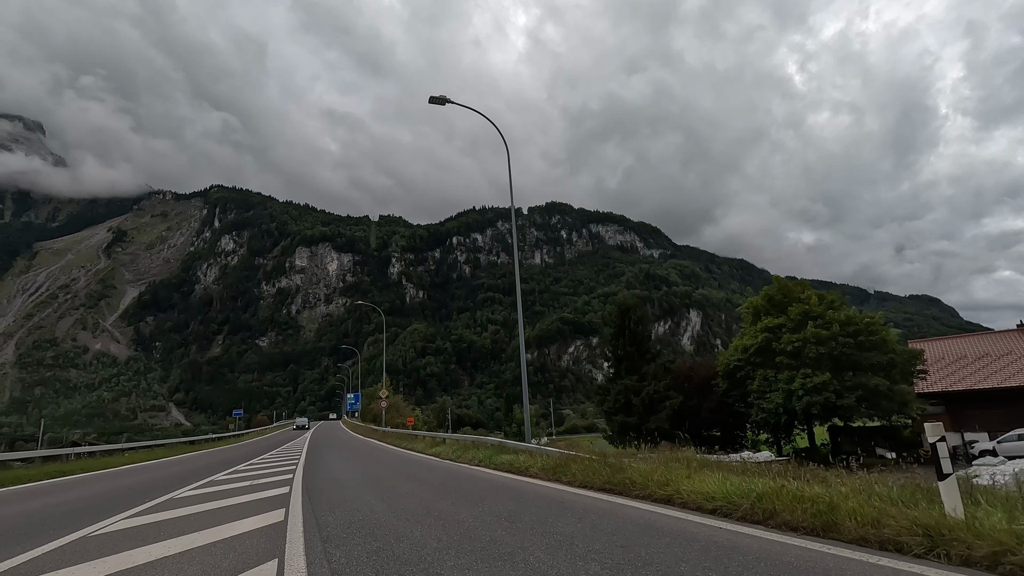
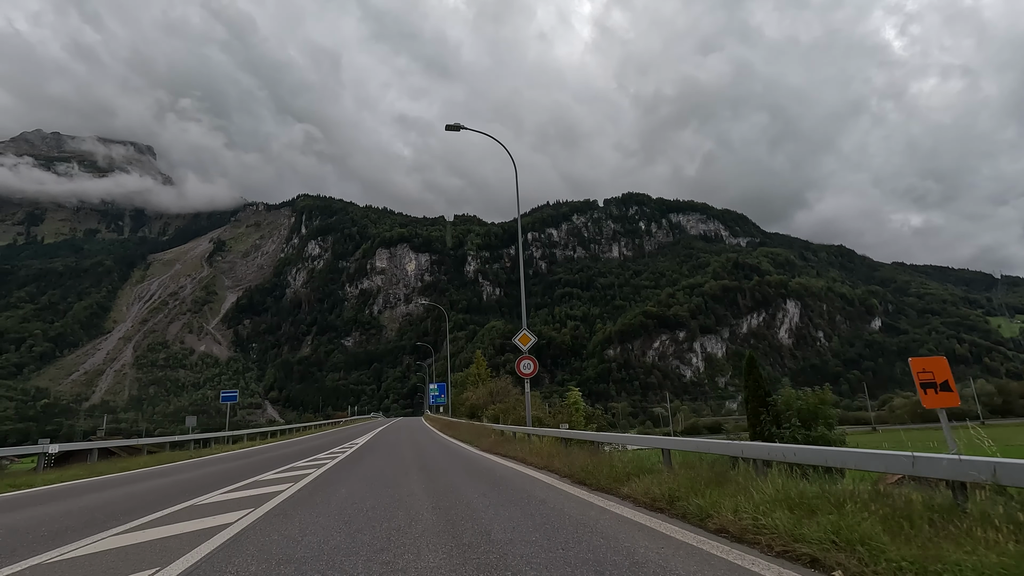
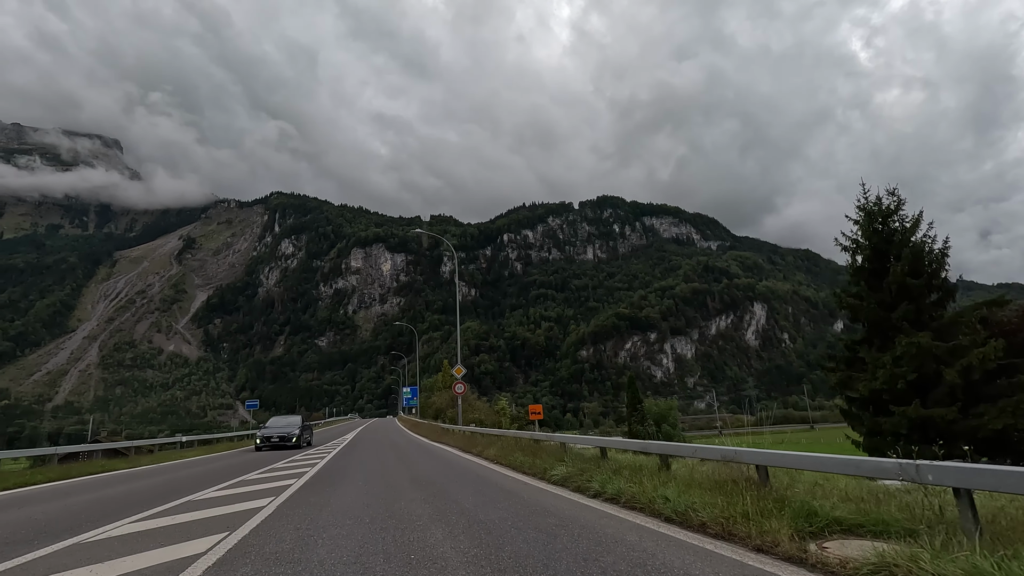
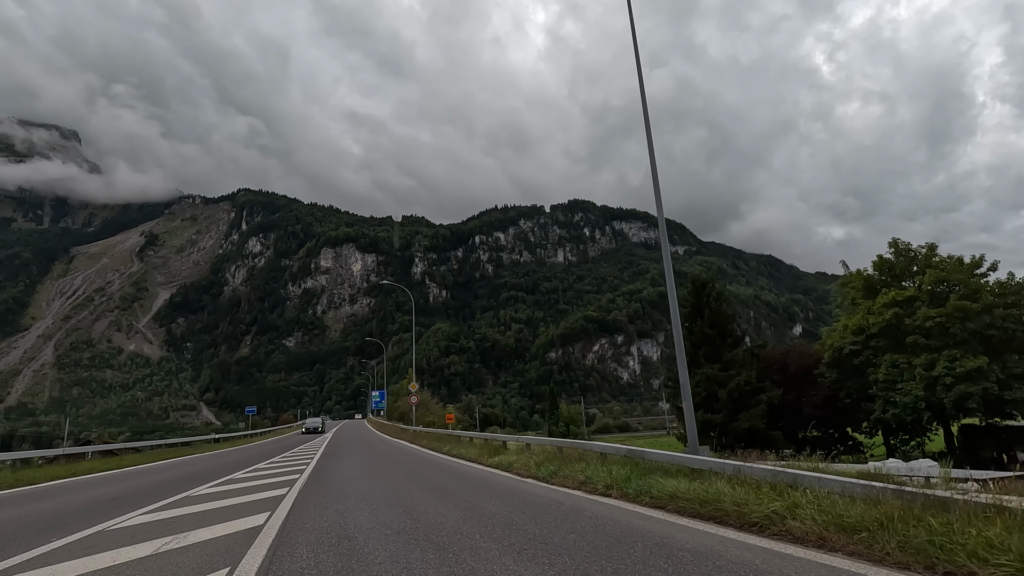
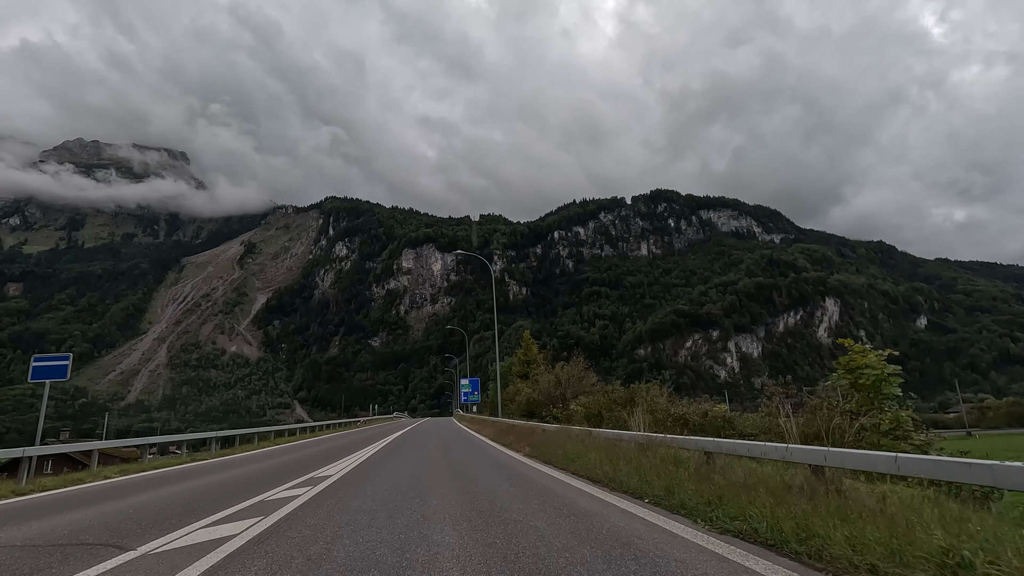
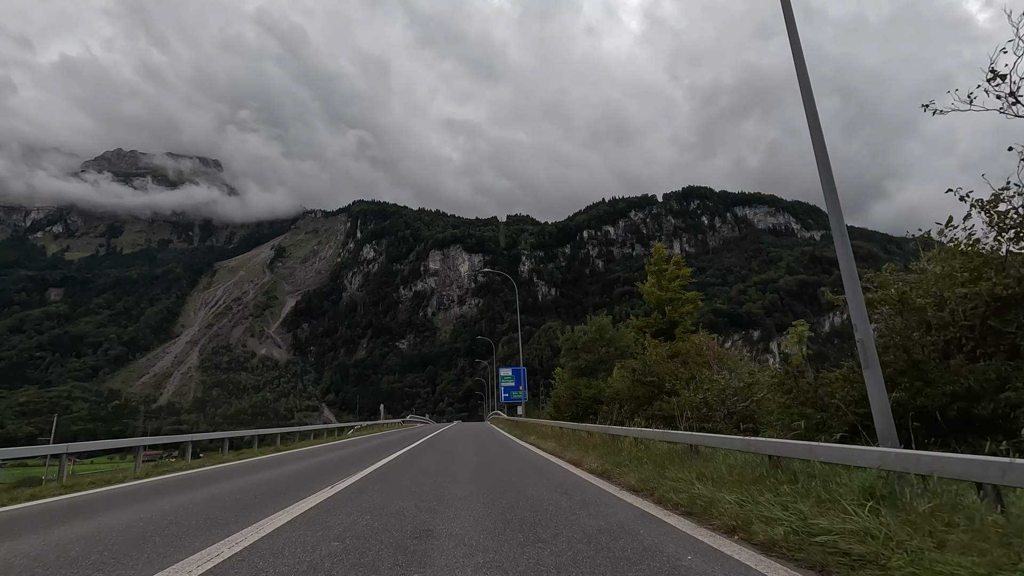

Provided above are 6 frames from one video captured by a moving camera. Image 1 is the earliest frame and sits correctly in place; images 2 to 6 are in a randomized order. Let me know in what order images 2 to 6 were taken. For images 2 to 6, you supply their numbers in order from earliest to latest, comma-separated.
4, 3, 2, 5, 6
